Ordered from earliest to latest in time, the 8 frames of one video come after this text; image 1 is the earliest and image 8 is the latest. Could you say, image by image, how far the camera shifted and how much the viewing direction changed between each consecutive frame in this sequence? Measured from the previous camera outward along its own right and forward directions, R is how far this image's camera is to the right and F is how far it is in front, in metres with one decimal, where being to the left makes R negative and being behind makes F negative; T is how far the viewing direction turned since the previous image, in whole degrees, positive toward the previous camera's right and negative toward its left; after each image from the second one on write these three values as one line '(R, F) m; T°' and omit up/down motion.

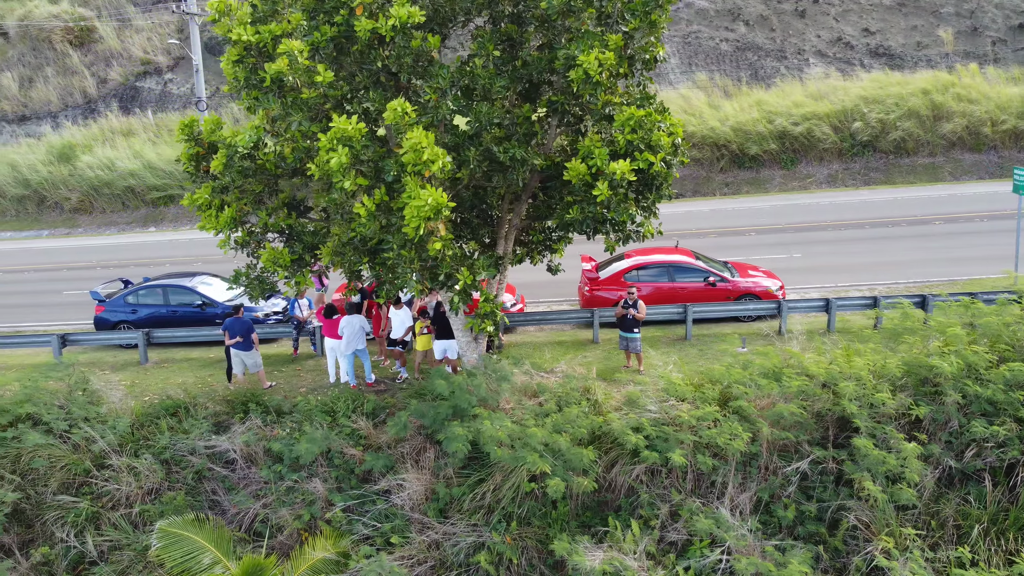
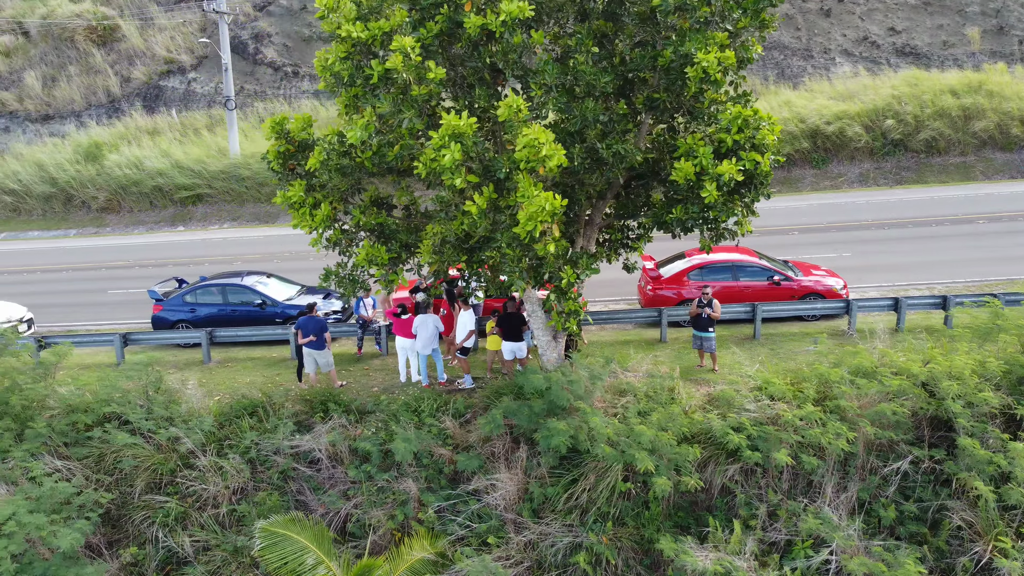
(-1.2, +0.1) m; 0°
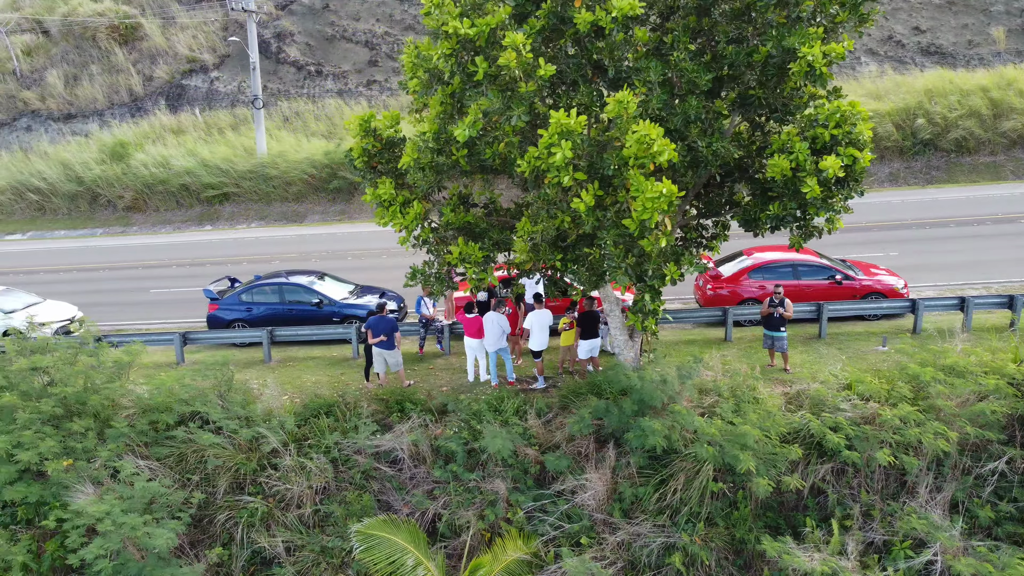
(-1.1, +0.1) m; 0°
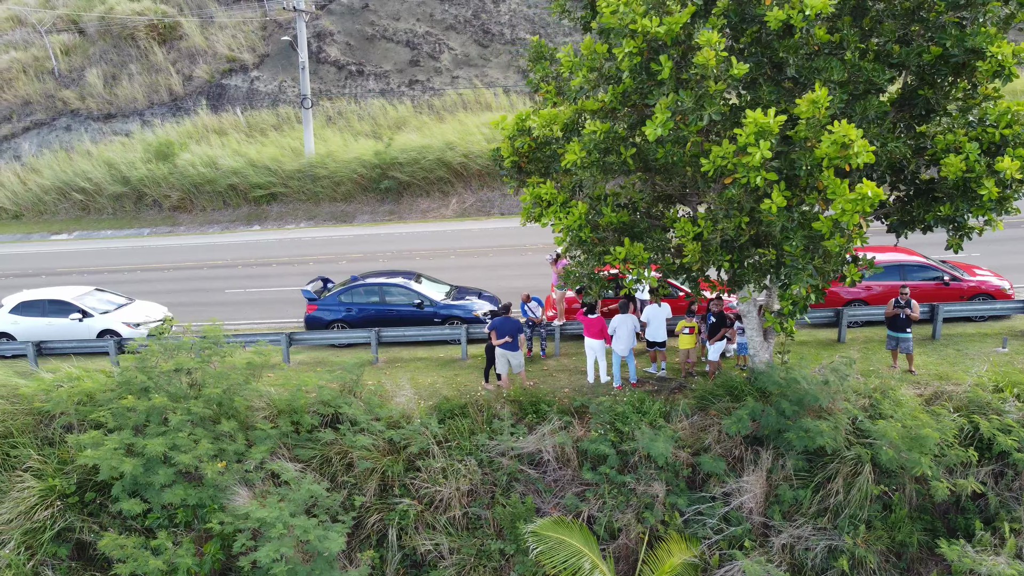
(-1.9, +0.1) m; 0°
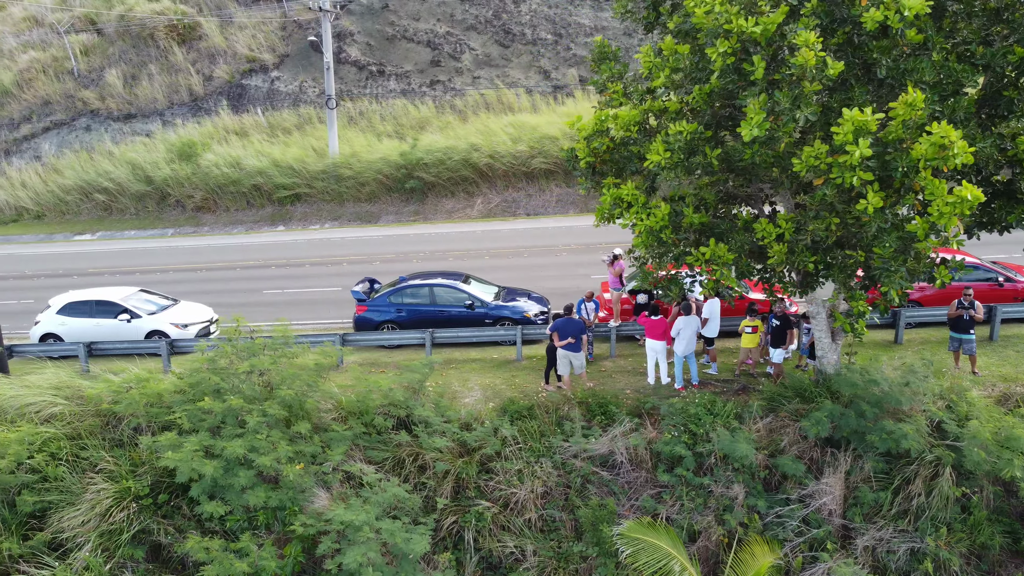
(-1.0, 0.0) m; 0°
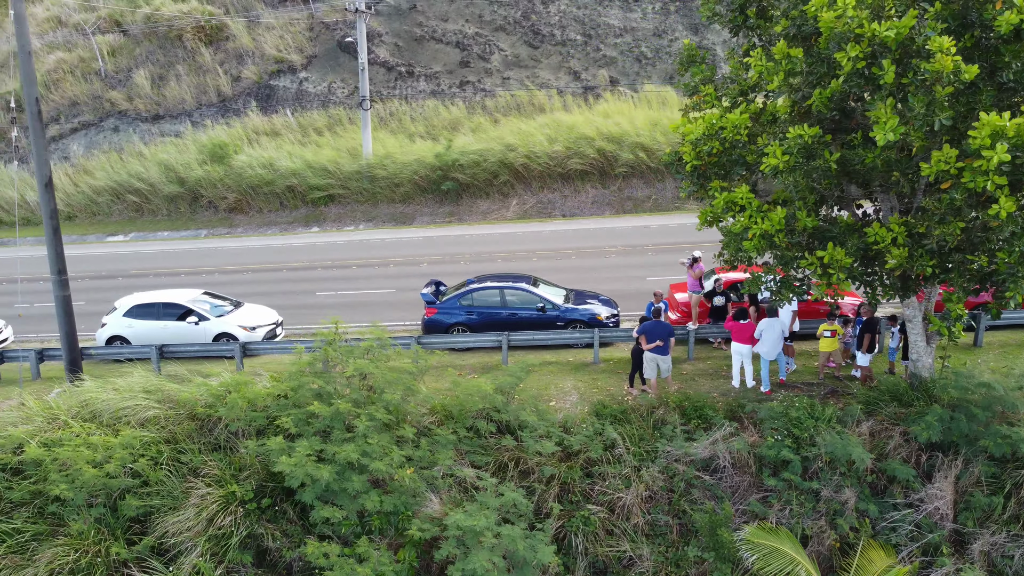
(-1.4, 0.0) m; 0°
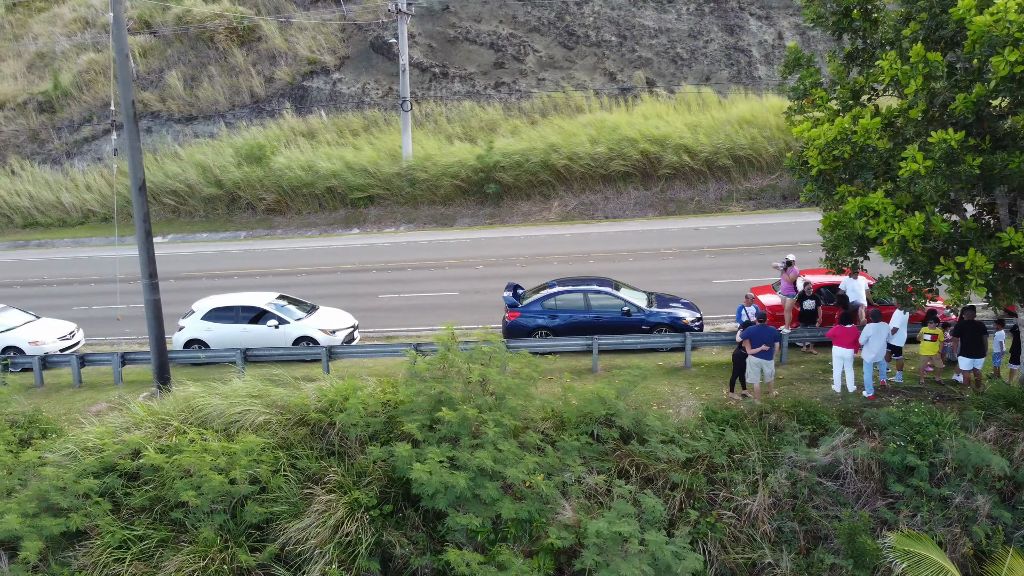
(-1.6, +0.1) m; 0°
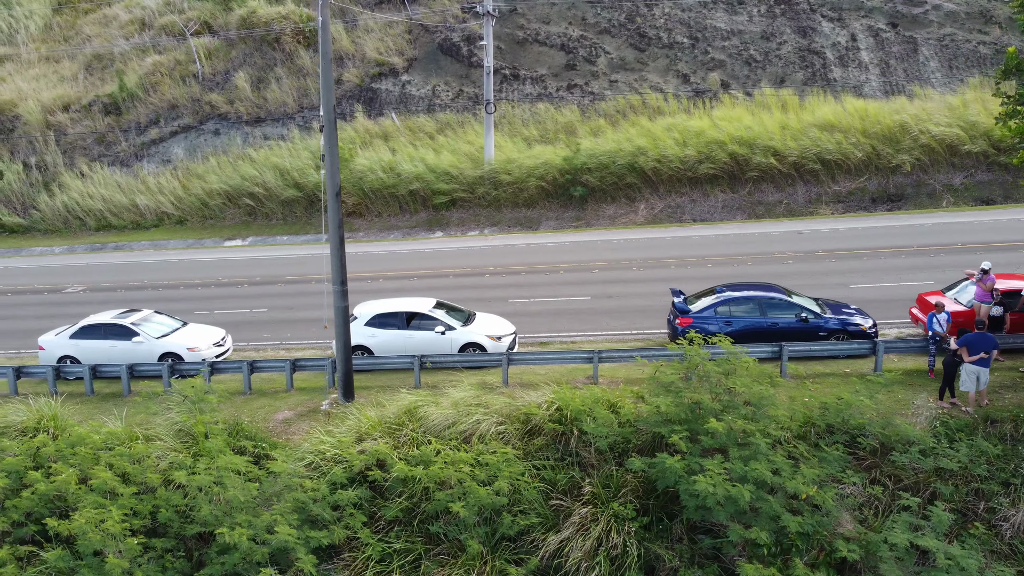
(-3.3, +0.1) m; 0°
